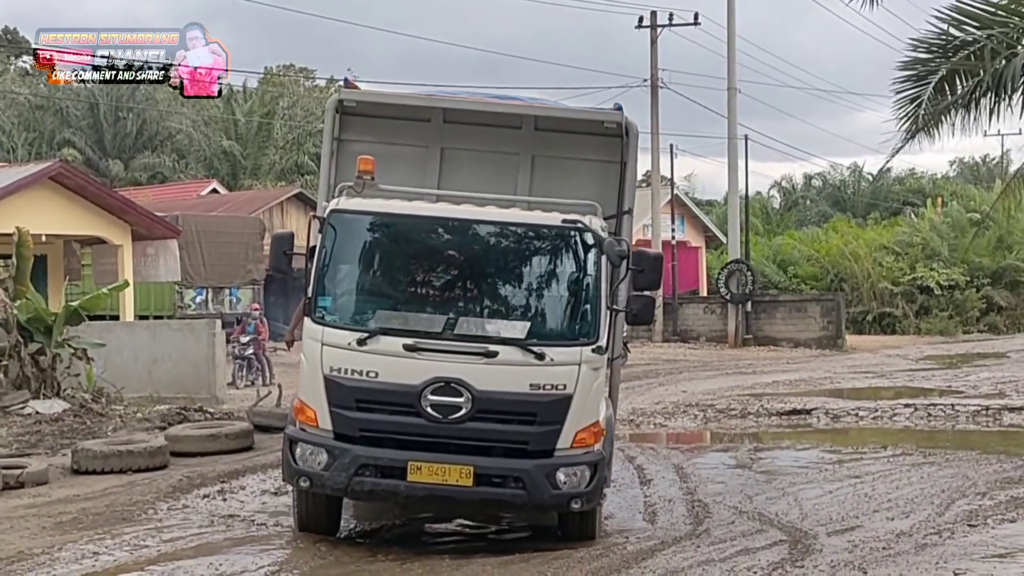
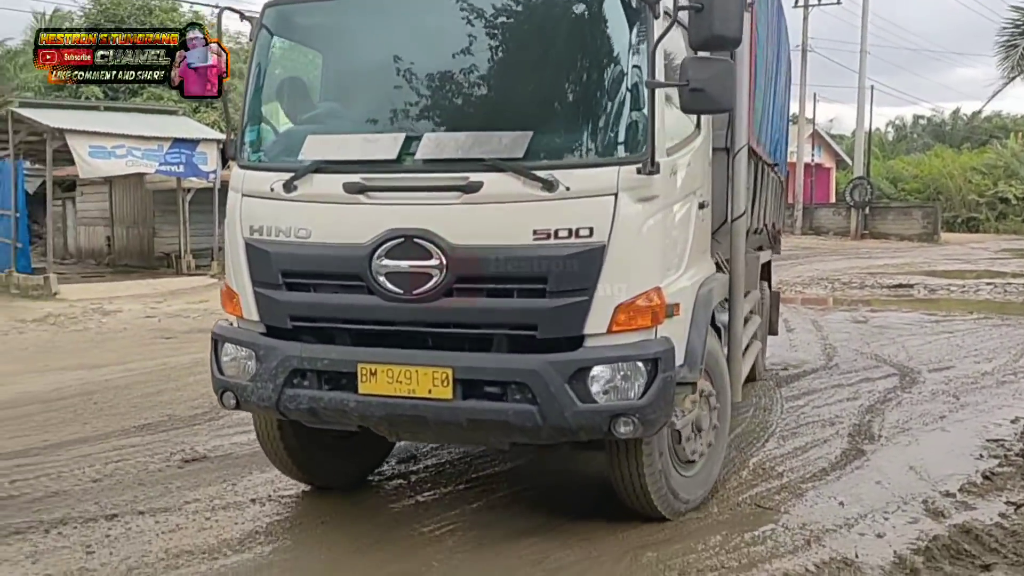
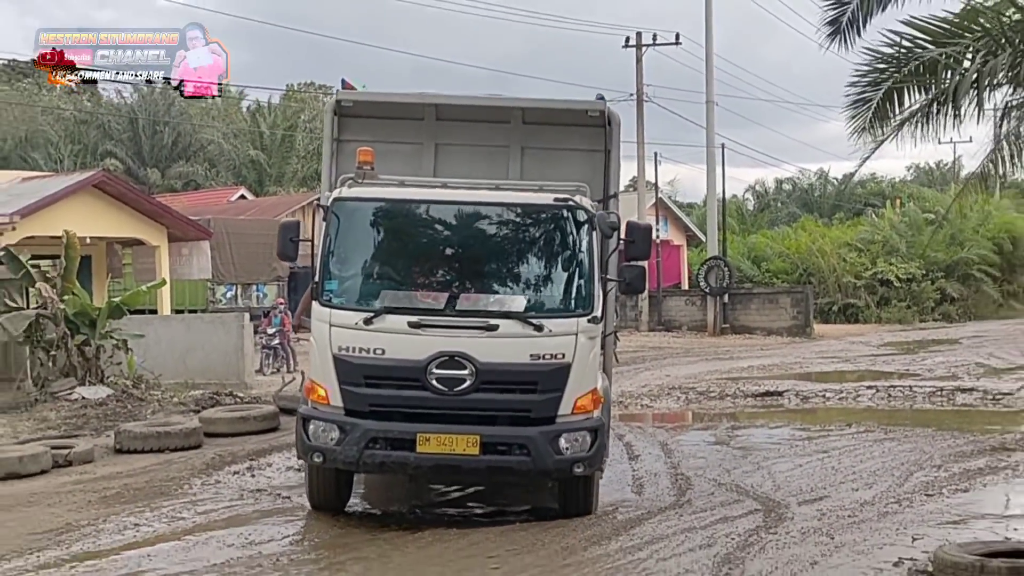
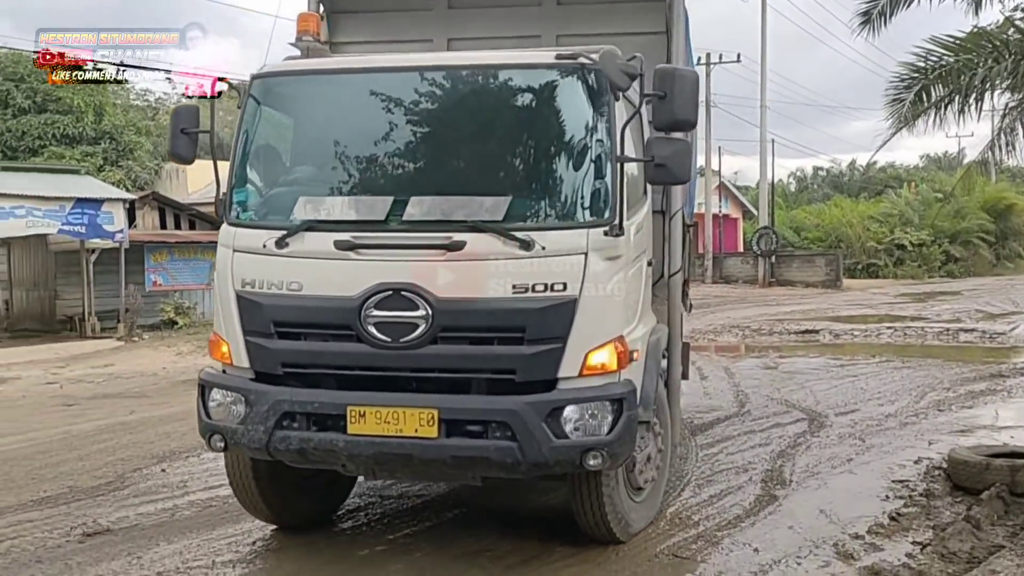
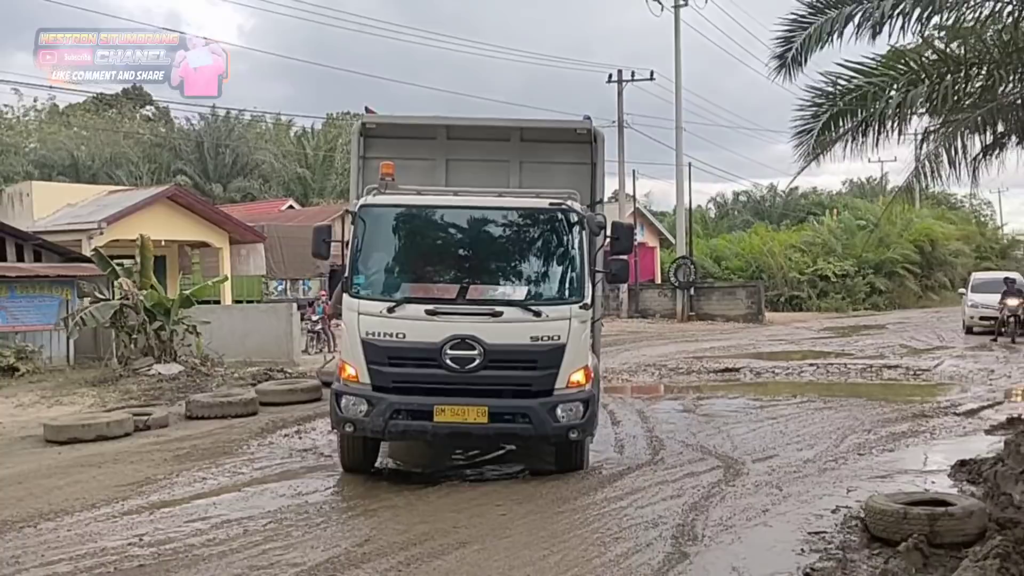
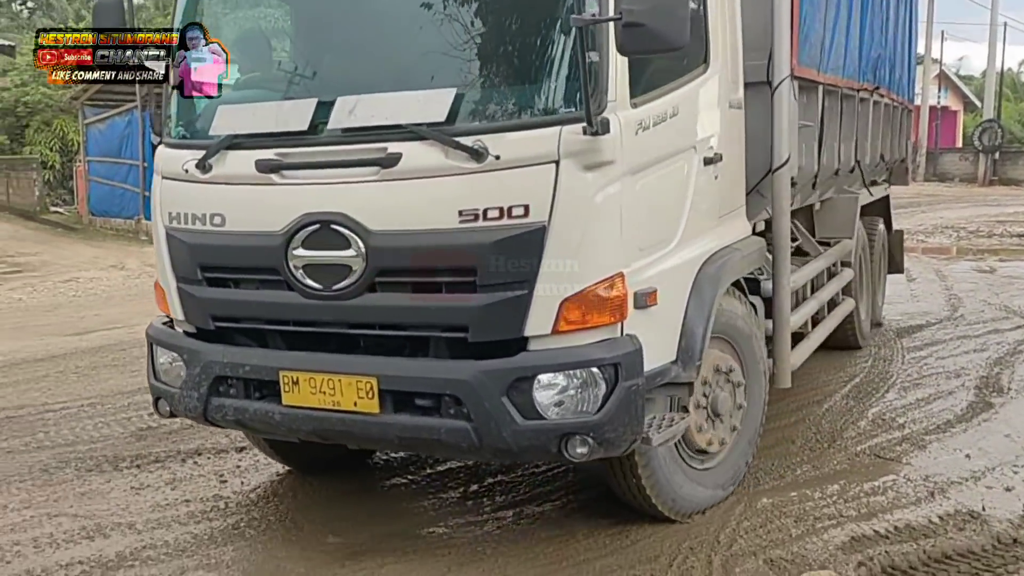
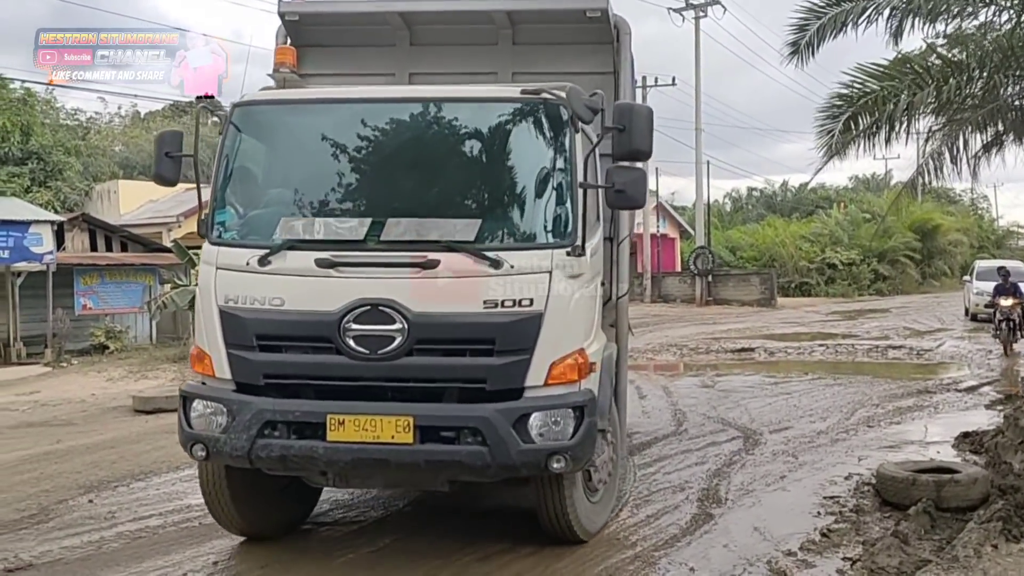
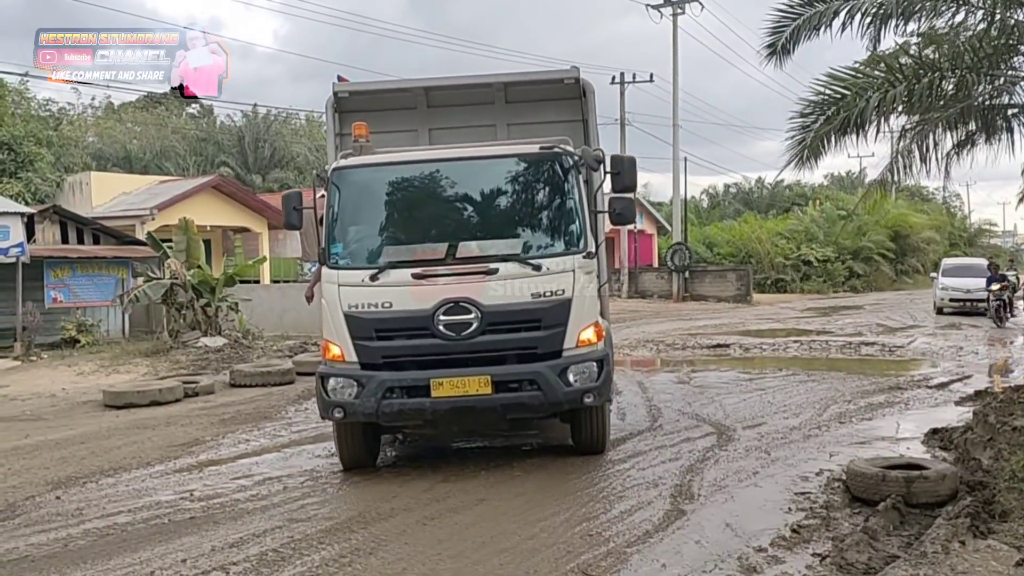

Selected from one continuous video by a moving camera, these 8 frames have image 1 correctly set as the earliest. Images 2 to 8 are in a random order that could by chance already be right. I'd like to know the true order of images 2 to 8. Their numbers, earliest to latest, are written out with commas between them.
3, 5, 8, 7, 4, 2, 6
